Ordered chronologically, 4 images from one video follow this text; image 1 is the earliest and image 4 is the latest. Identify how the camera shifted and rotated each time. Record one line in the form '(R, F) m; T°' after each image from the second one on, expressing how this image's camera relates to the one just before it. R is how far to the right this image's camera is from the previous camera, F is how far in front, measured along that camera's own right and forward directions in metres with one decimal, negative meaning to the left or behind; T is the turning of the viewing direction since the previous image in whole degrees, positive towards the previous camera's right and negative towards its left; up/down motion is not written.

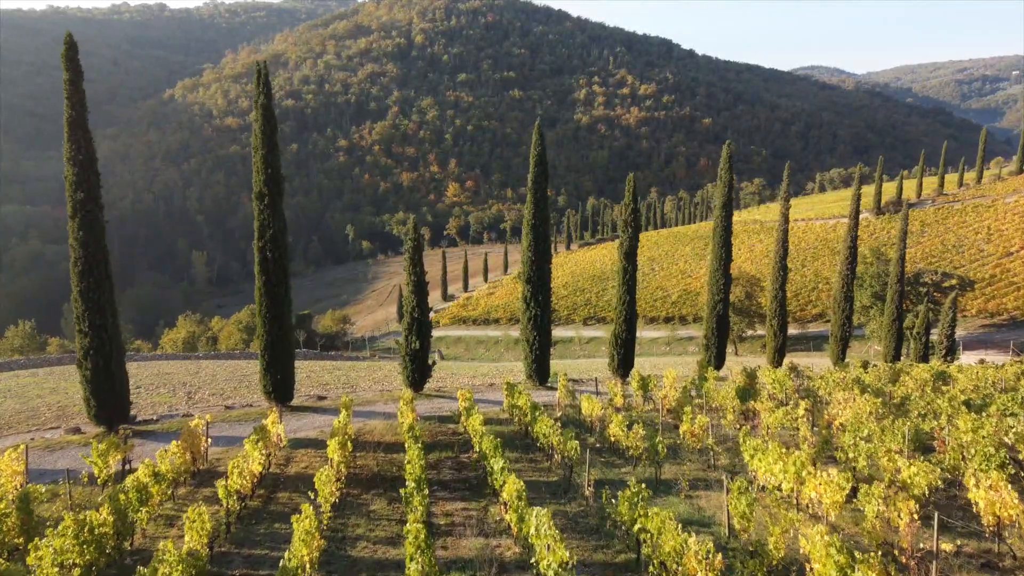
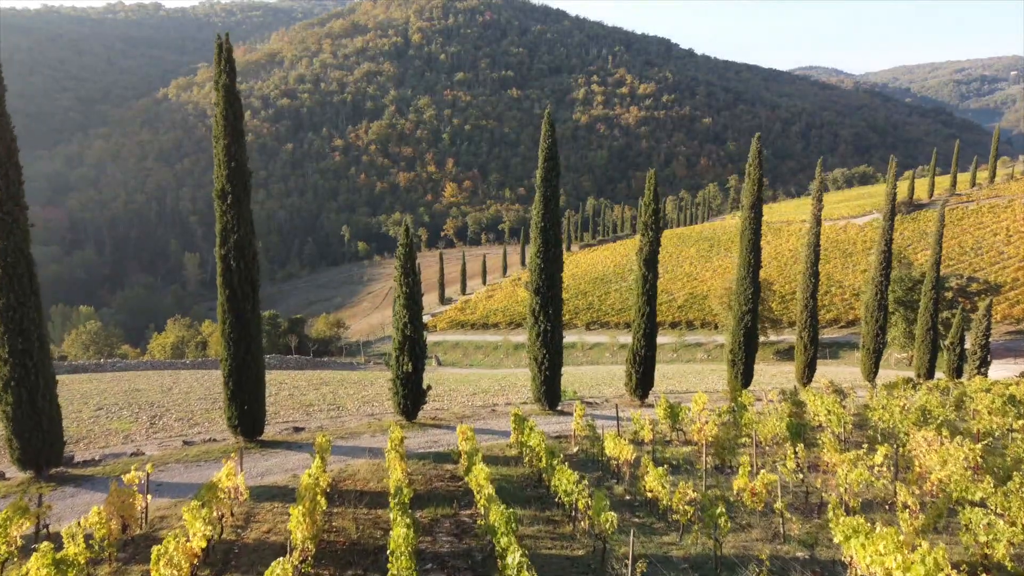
(-0.3, +2.2) m; 0°
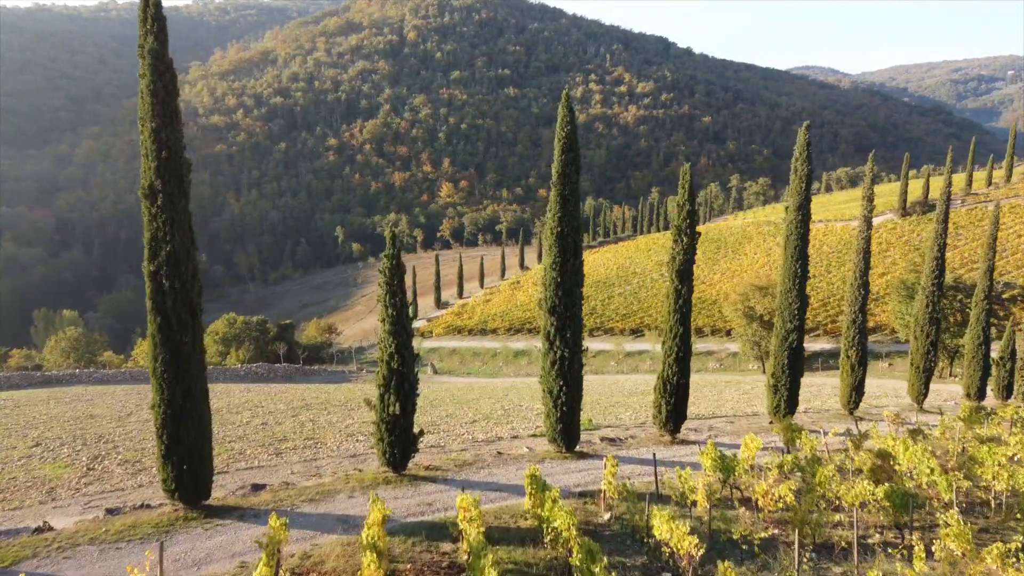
(-0.3, +2.8) m; 0°
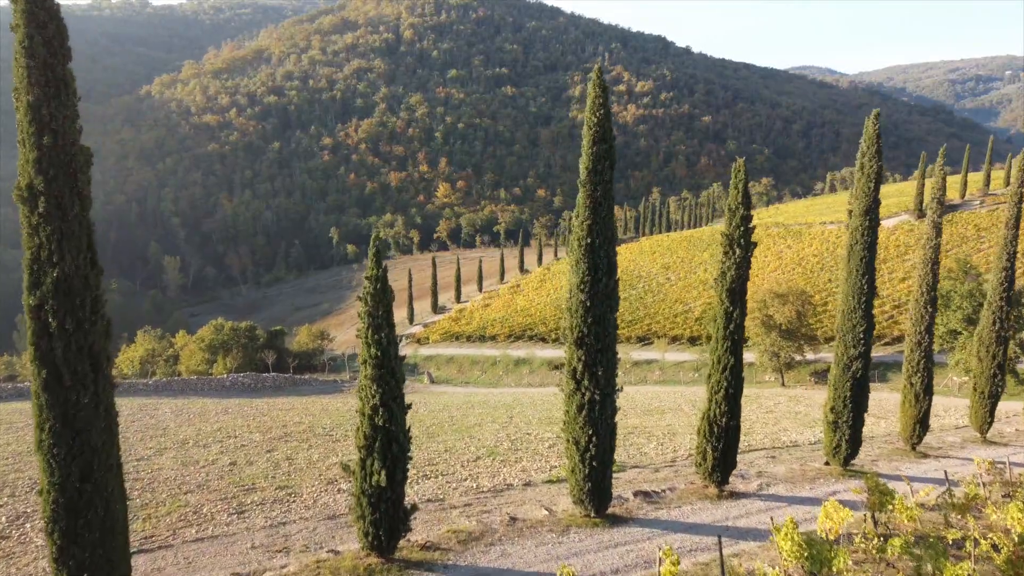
(-0.4, +2.7) m; 0°
